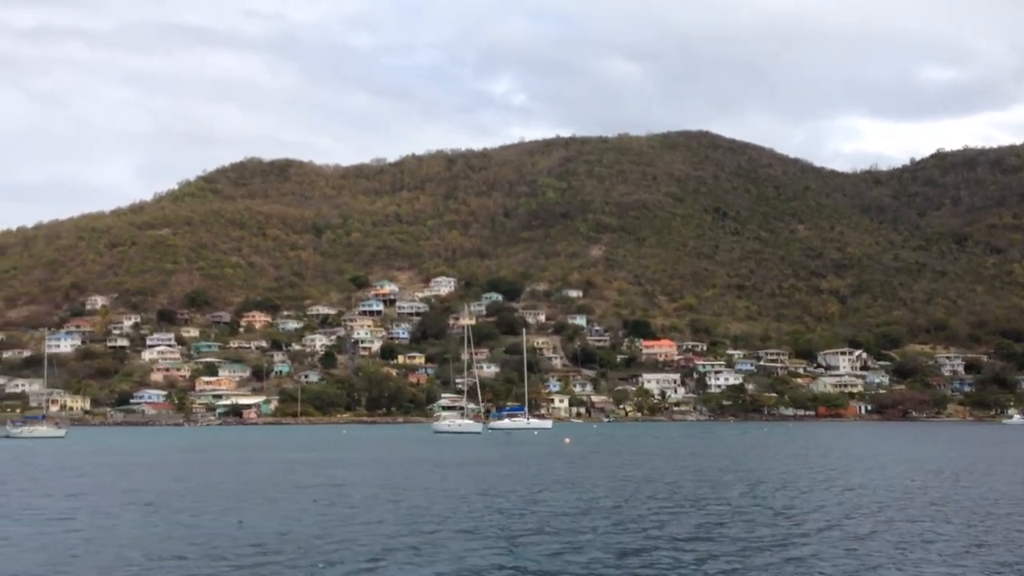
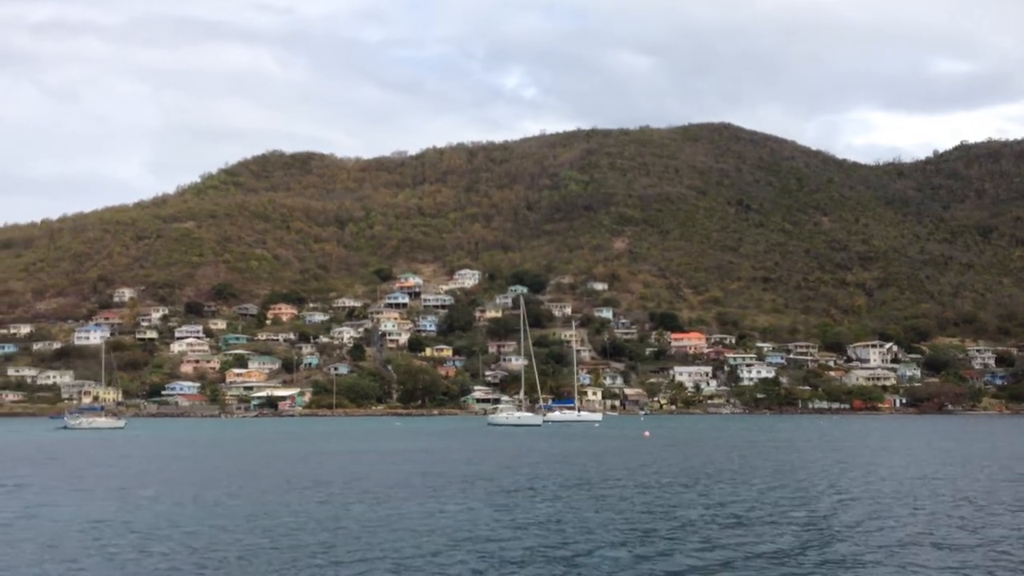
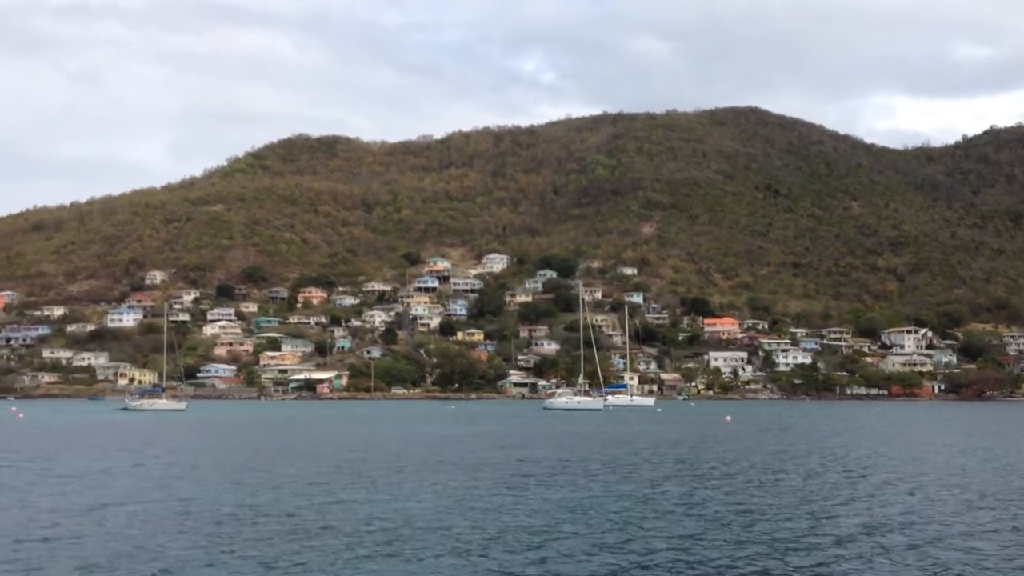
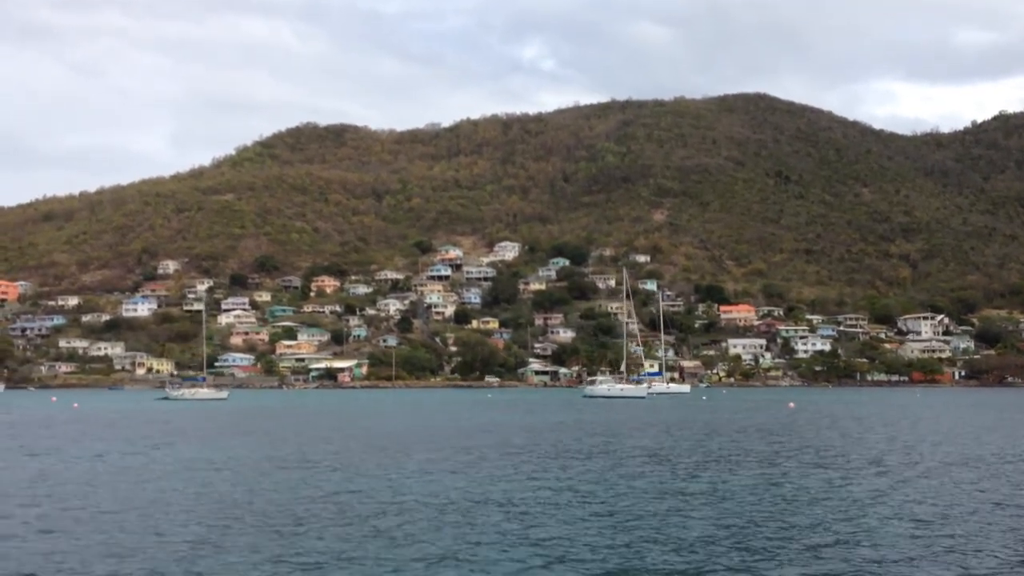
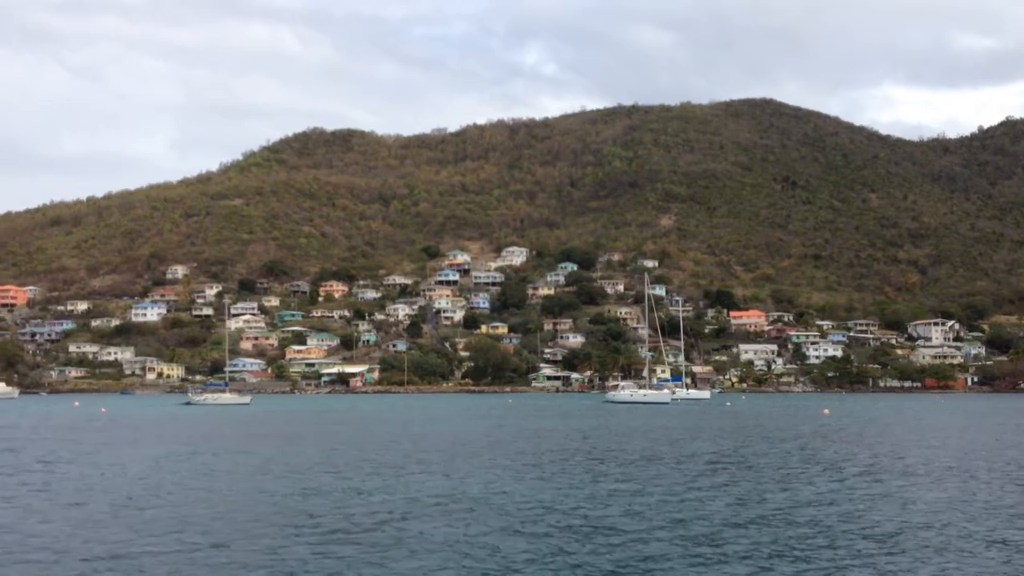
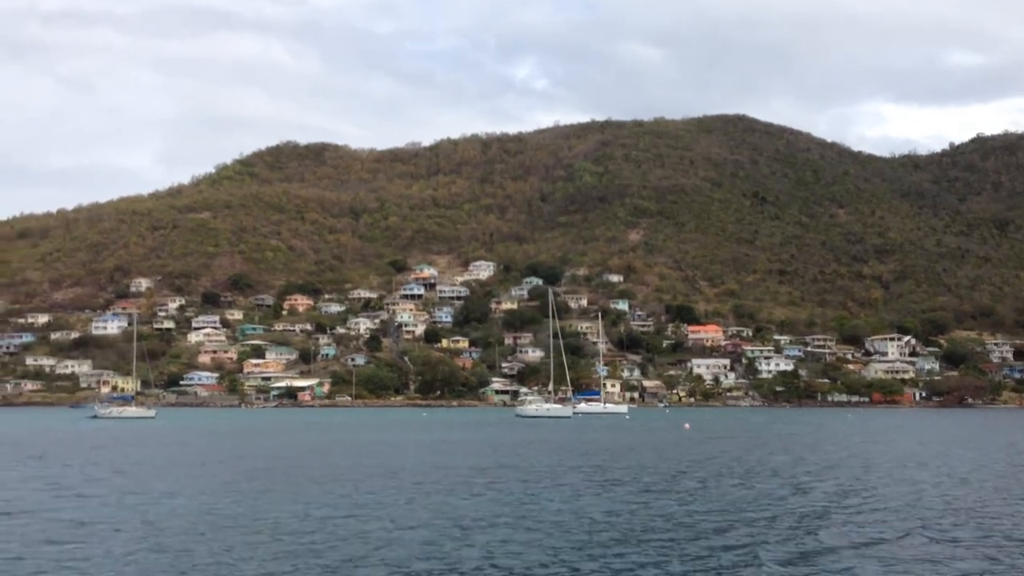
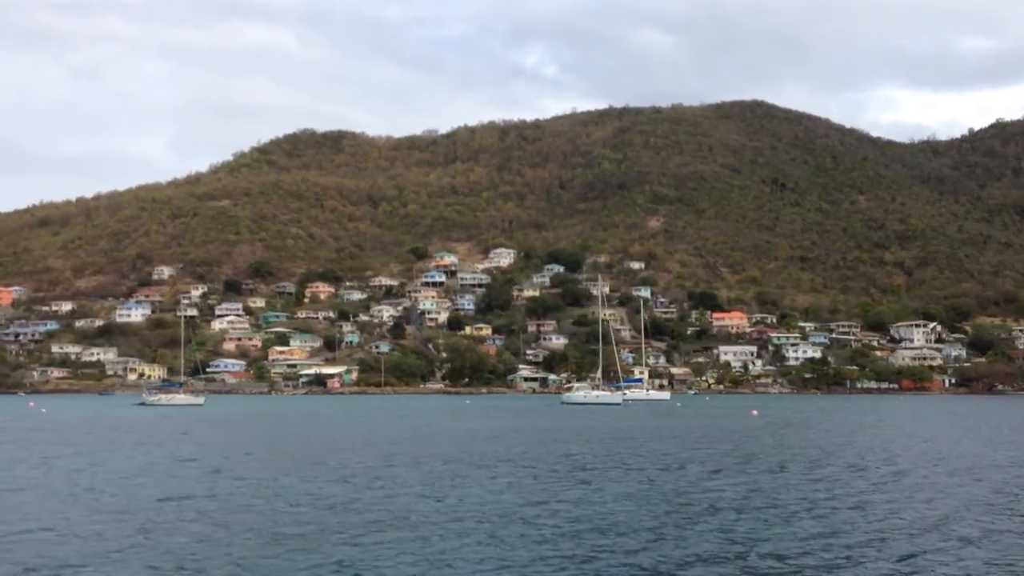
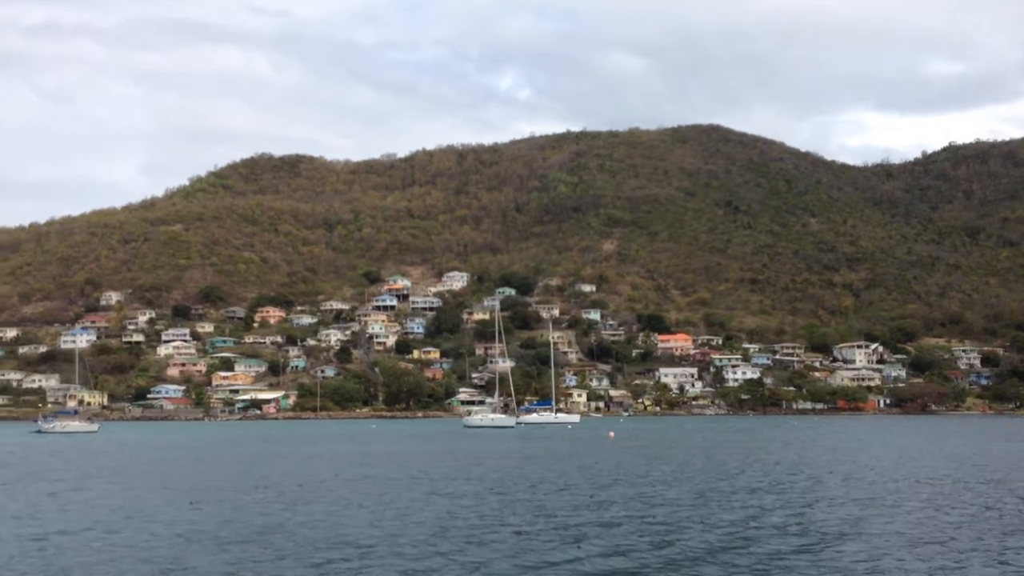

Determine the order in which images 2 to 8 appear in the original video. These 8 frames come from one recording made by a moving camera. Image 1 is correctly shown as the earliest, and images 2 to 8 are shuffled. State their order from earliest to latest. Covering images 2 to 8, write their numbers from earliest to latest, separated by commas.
8, 2, 6, 3, 7, 4, 5
